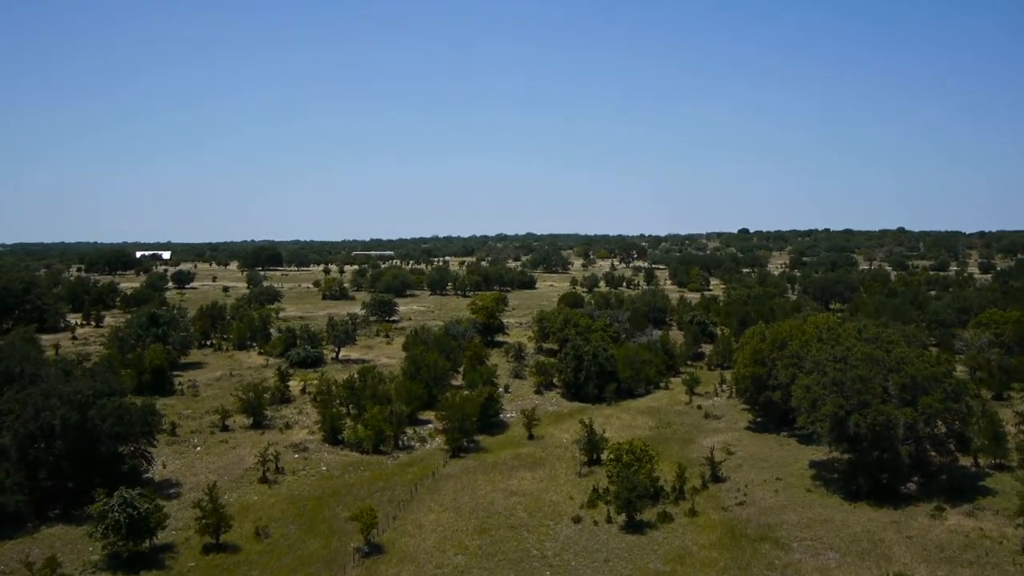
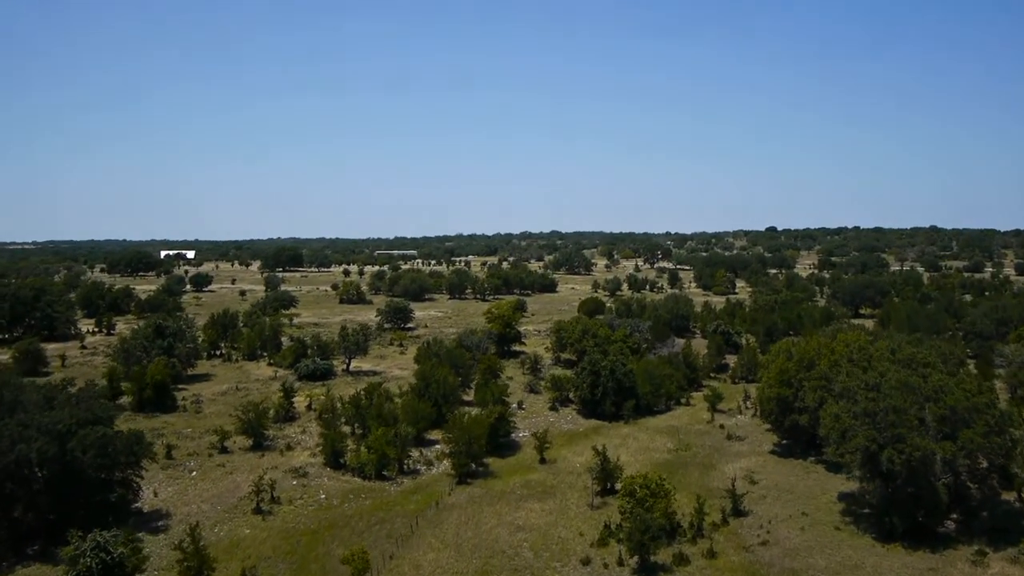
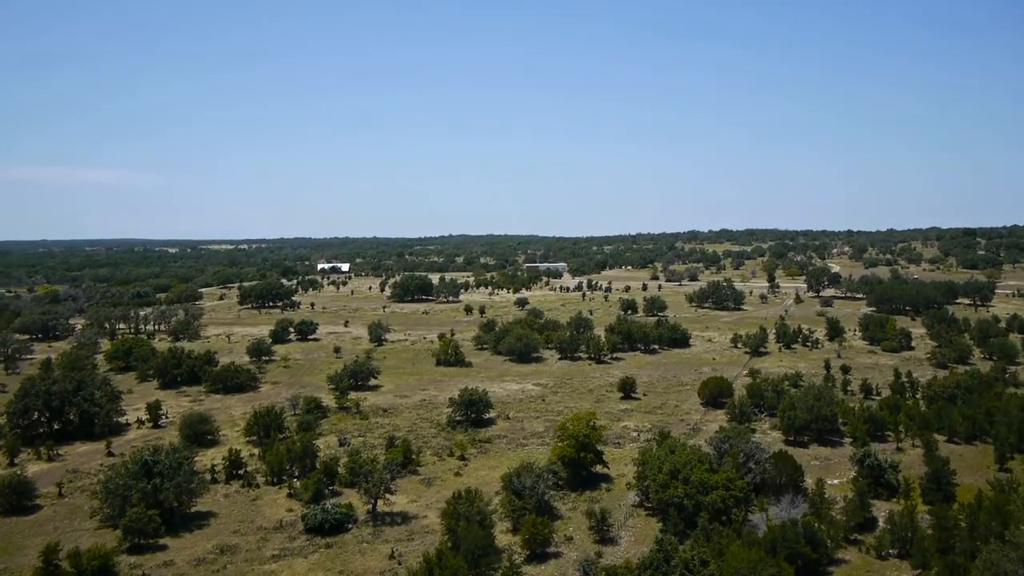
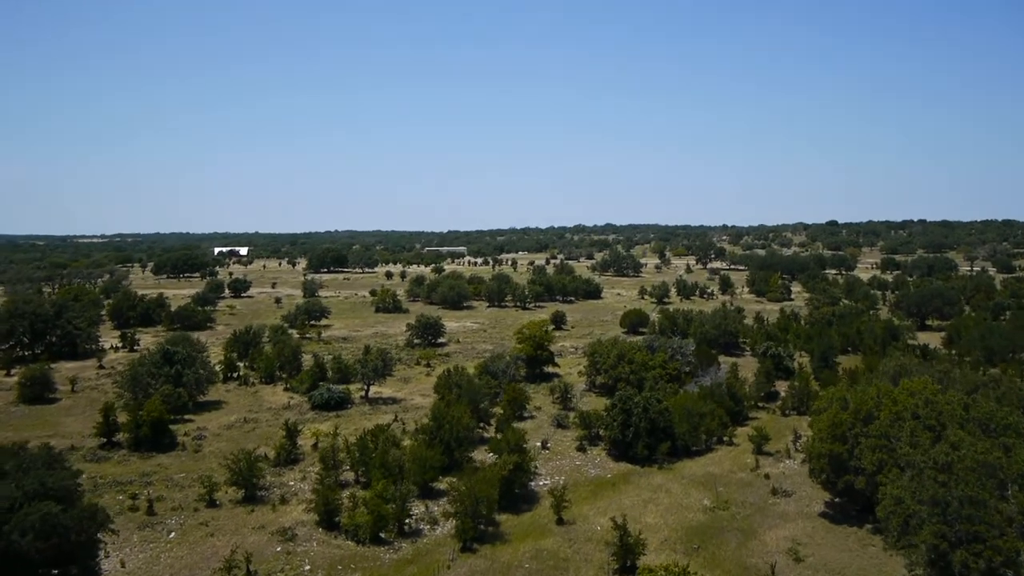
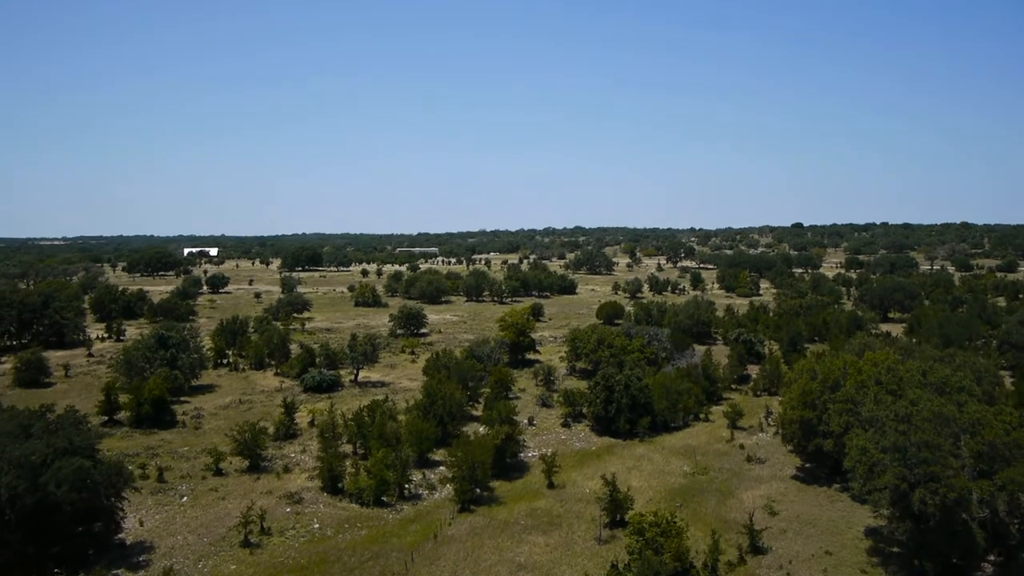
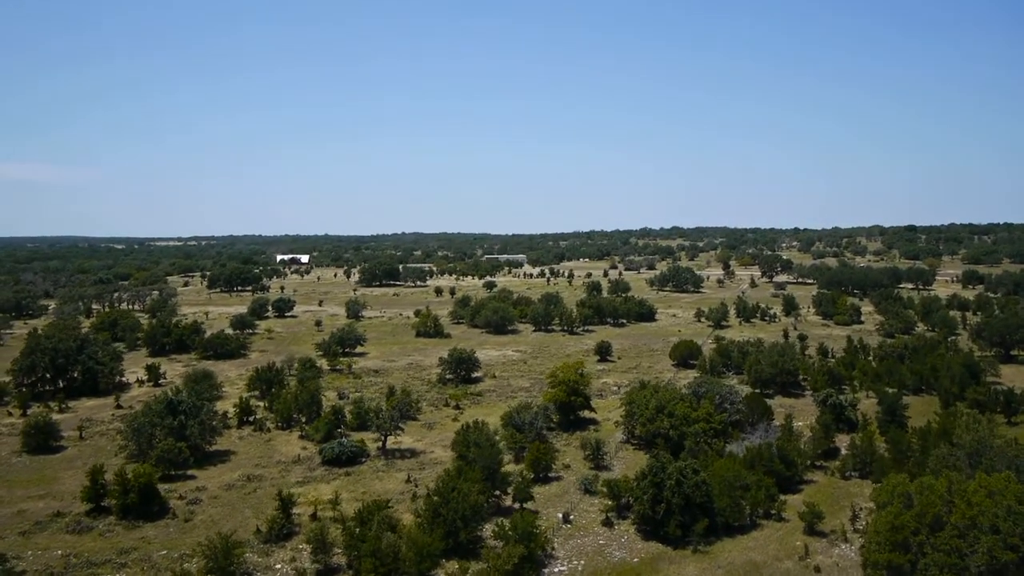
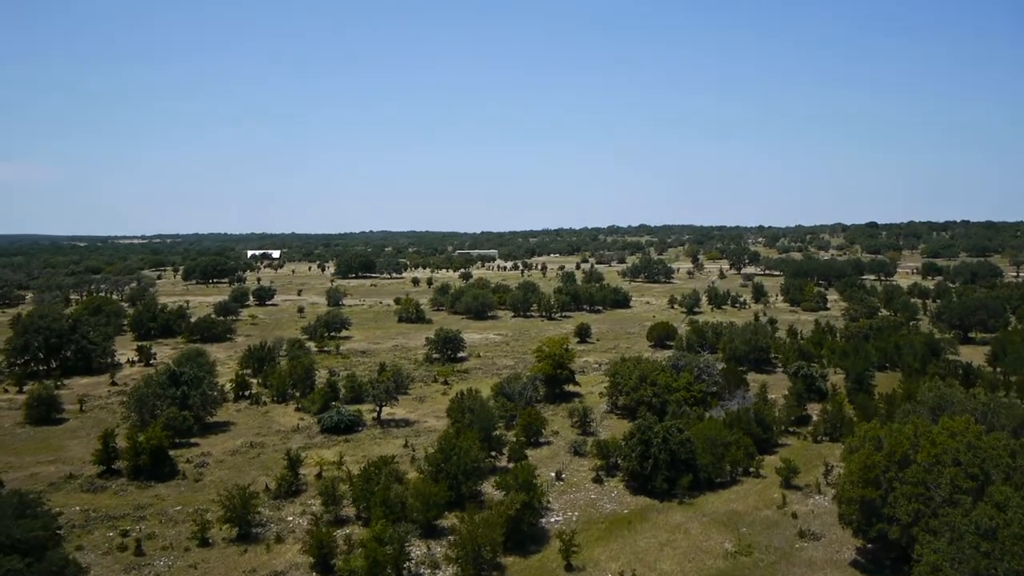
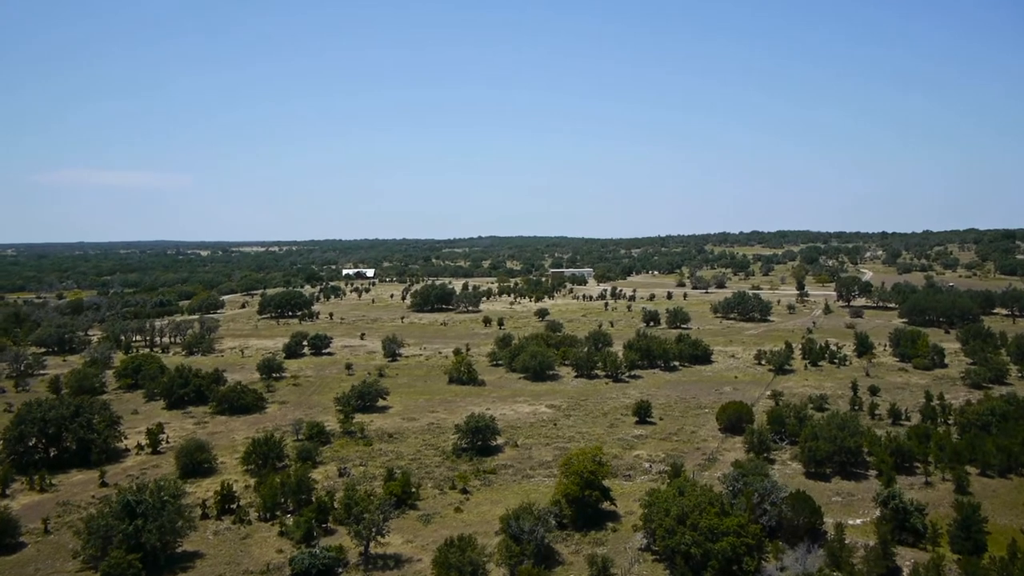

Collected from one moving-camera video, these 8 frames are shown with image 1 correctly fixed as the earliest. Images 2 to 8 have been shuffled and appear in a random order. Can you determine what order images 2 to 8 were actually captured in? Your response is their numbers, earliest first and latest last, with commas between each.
2, 5, 4, 7, 6, 3, 8
